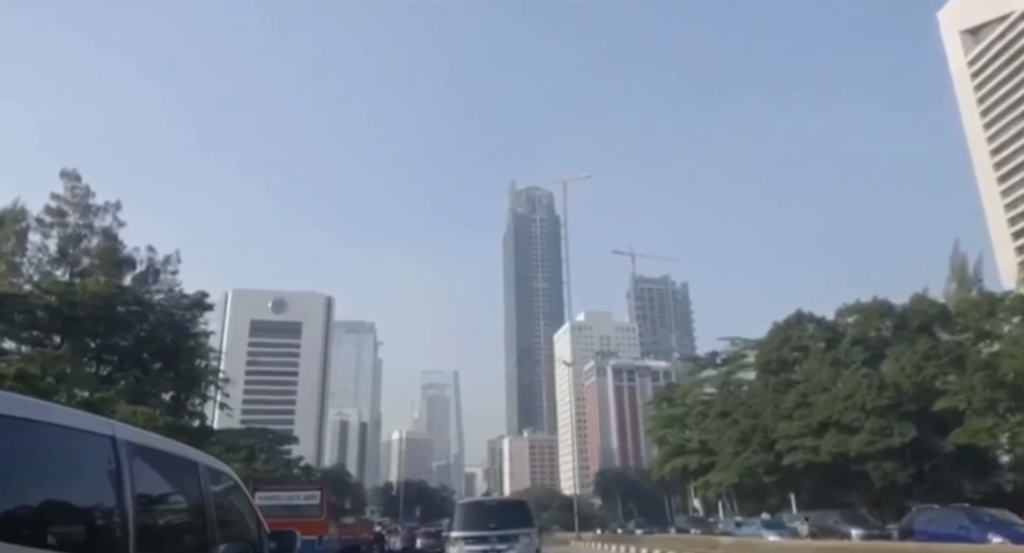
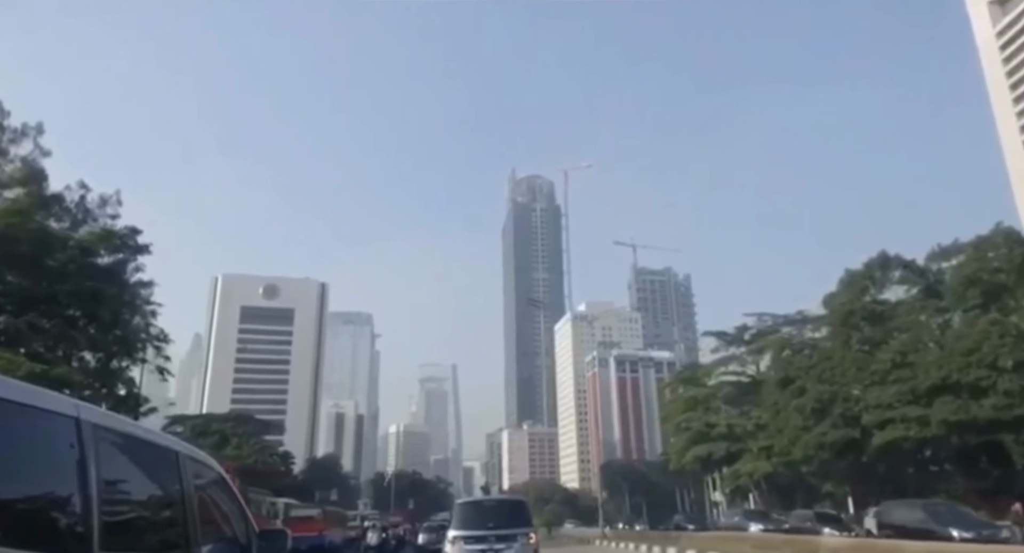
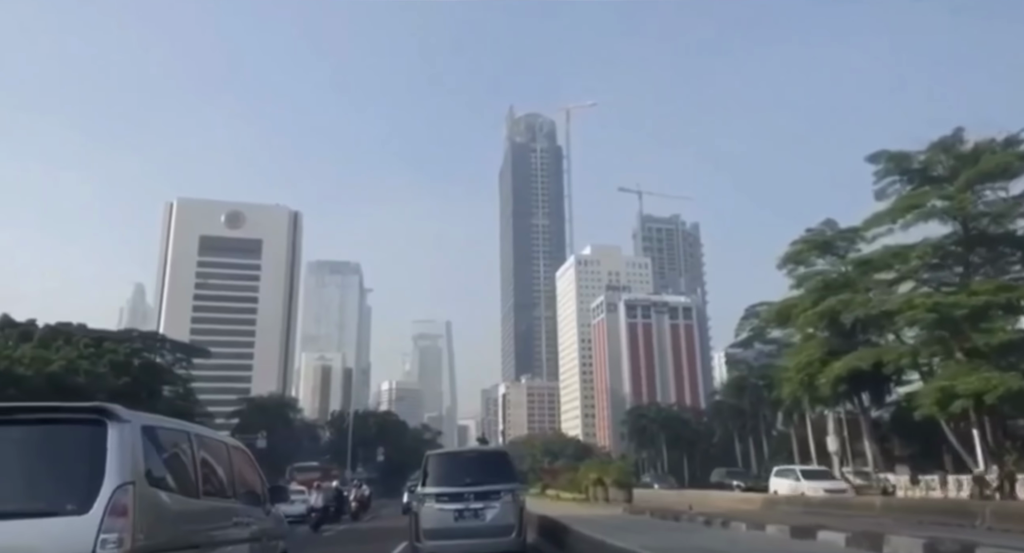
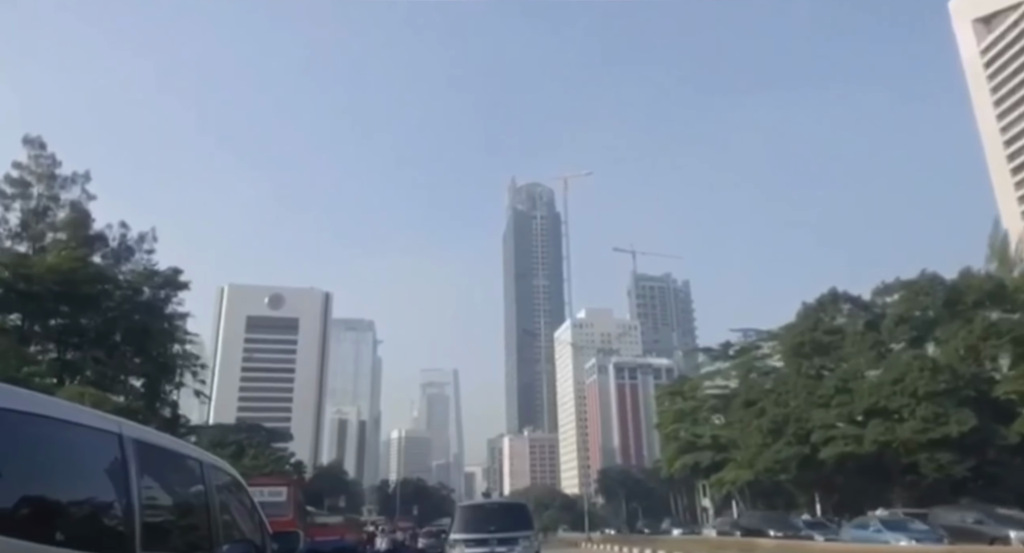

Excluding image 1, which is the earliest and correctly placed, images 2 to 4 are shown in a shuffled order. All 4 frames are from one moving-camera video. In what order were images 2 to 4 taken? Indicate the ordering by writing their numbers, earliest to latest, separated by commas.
4, 2, 3
